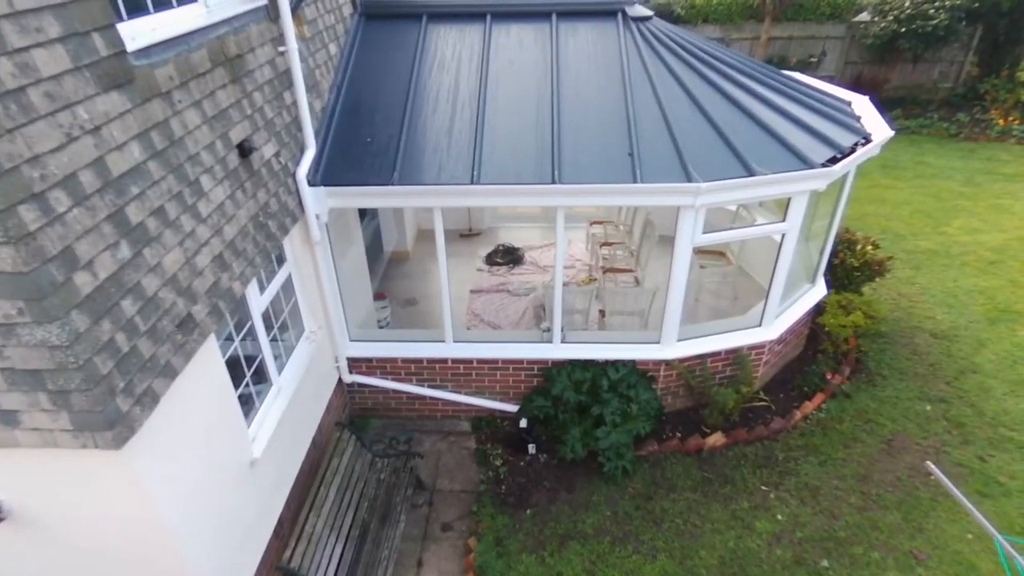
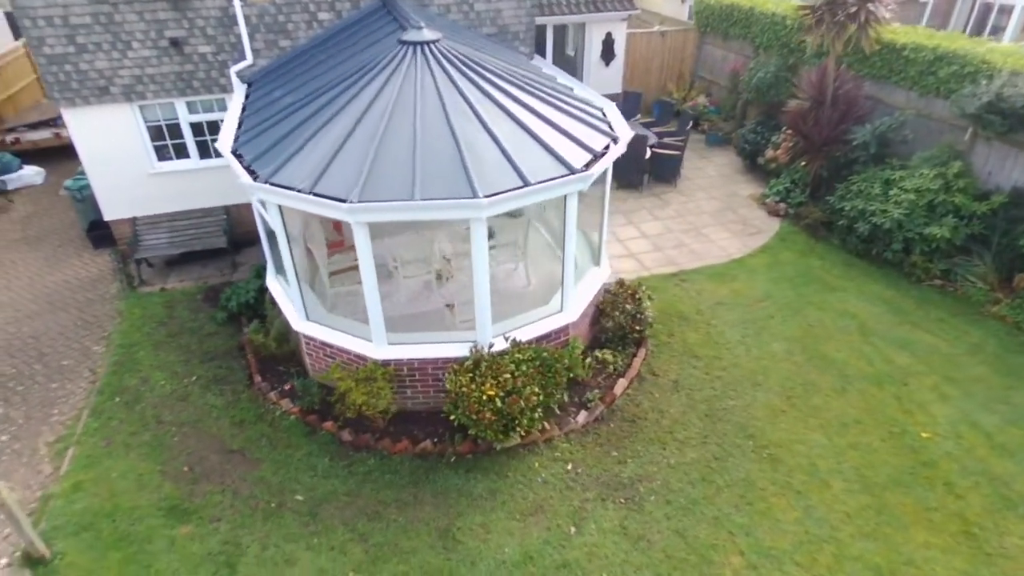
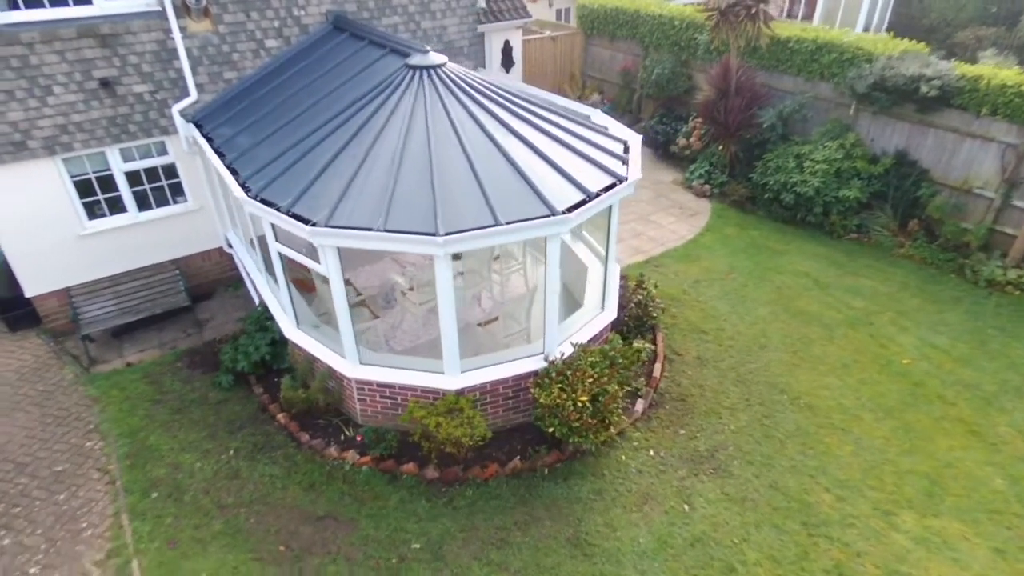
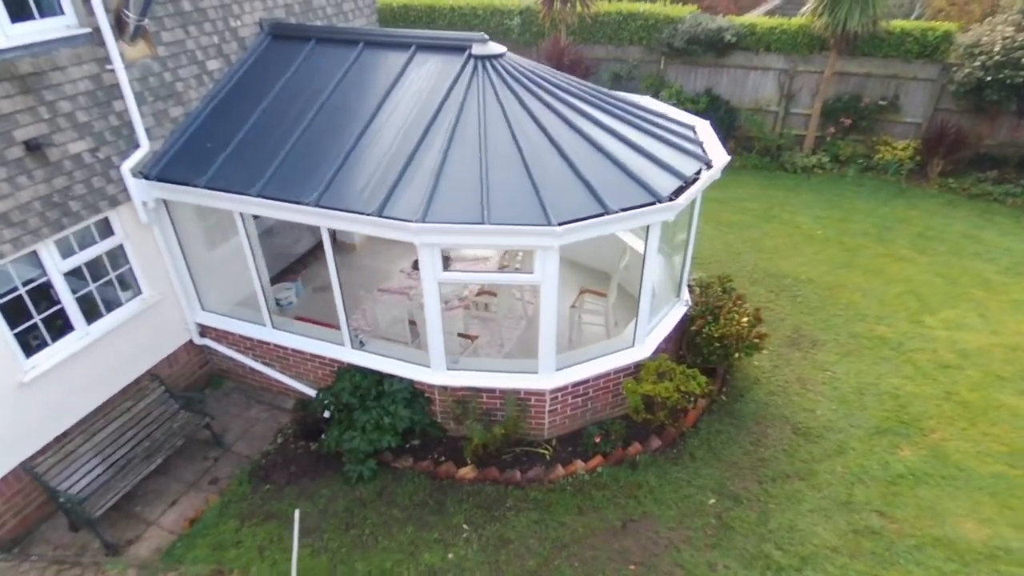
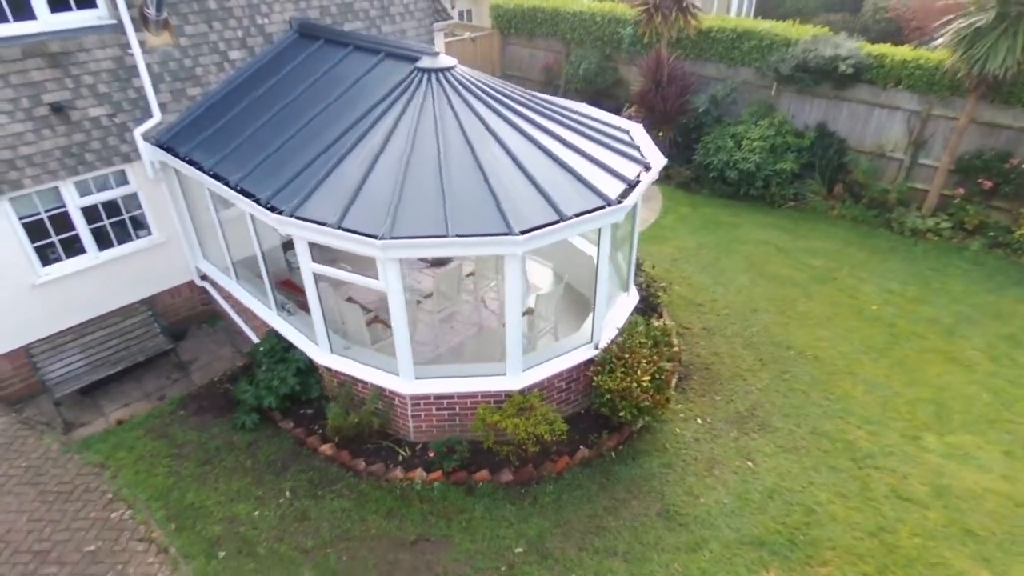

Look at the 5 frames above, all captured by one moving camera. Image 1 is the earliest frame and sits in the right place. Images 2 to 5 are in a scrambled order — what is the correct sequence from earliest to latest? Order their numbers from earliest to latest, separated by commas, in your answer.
4, 5, 3, 2
